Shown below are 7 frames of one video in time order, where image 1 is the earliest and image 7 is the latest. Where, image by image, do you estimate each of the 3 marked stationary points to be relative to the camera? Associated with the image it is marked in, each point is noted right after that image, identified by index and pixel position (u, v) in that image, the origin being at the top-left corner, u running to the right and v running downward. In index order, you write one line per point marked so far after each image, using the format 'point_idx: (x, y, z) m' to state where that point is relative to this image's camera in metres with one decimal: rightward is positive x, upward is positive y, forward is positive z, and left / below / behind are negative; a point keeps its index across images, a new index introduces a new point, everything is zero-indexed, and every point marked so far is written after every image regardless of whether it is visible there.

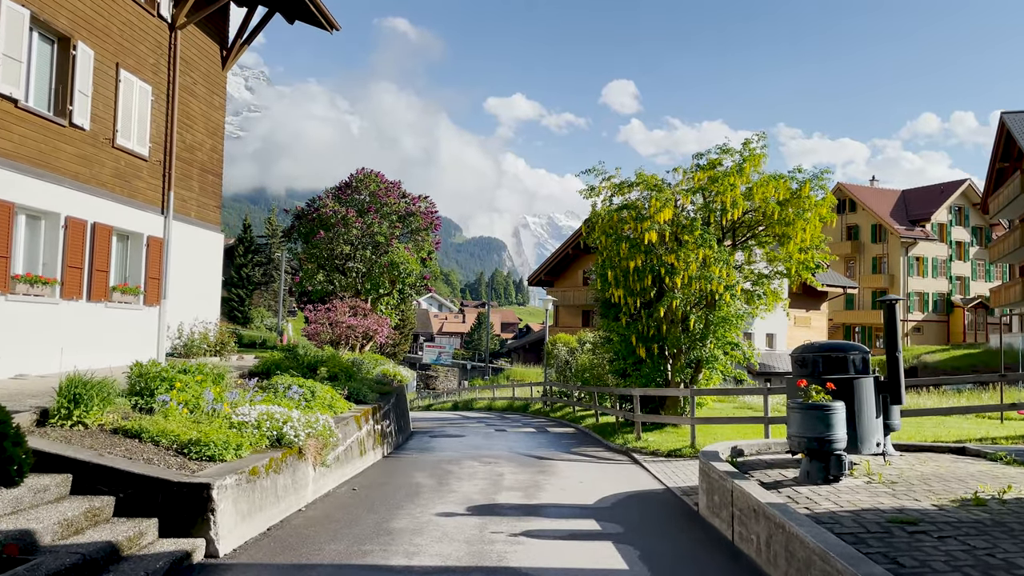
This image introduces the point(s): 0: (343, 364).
0: (-4.0, -1.8, +17.8) m
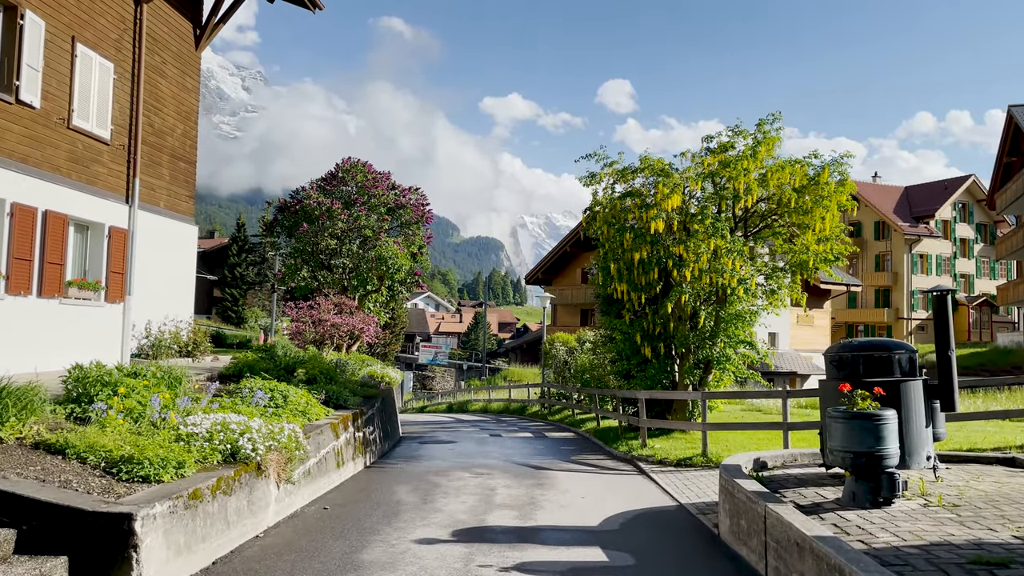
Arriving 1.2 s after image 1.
0: (-4.1, -1.7, +16.5) m
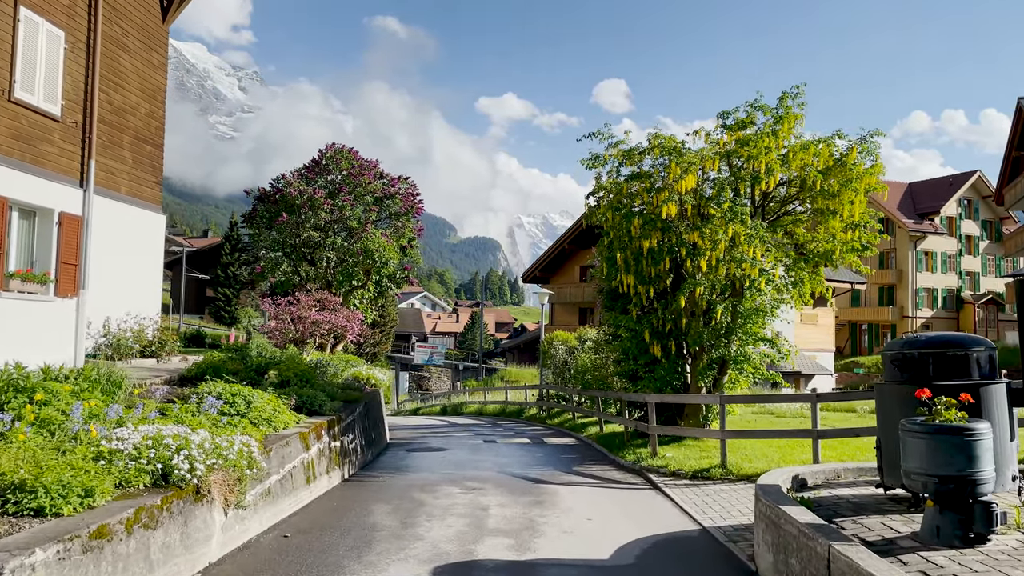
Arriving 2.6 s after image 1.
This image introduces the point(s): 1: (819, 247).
0: (-4.2, -1.5, +15.1) m
1: (+5.5, +0.7, +13.5) m
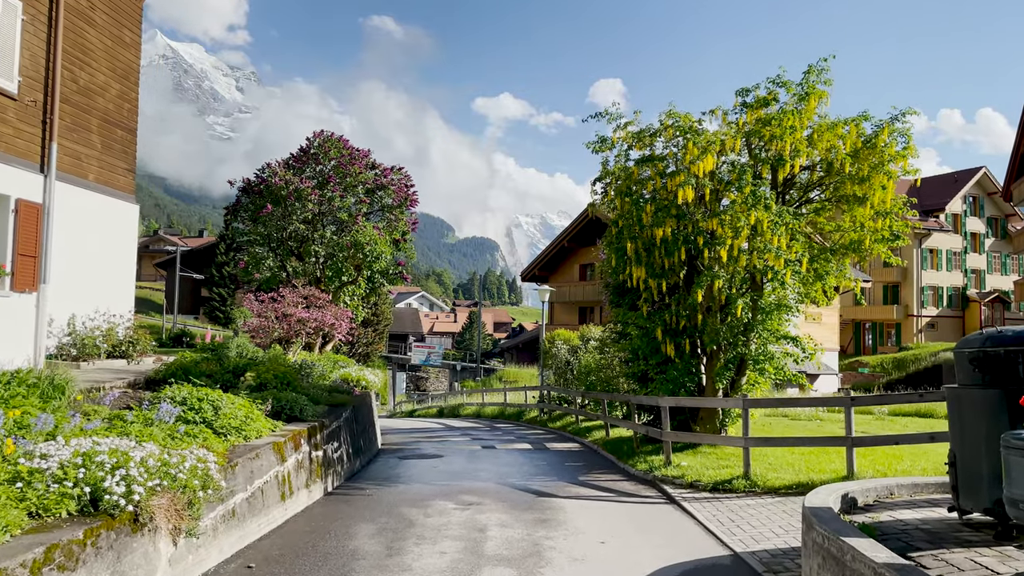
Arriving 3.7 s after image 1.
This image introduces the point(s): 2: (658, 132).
0: (-4.2, -1.4, +13.9) m
1: (+5.5, +0.8, +12.4) m
2: (+2.4, +2.6, +12.4) m
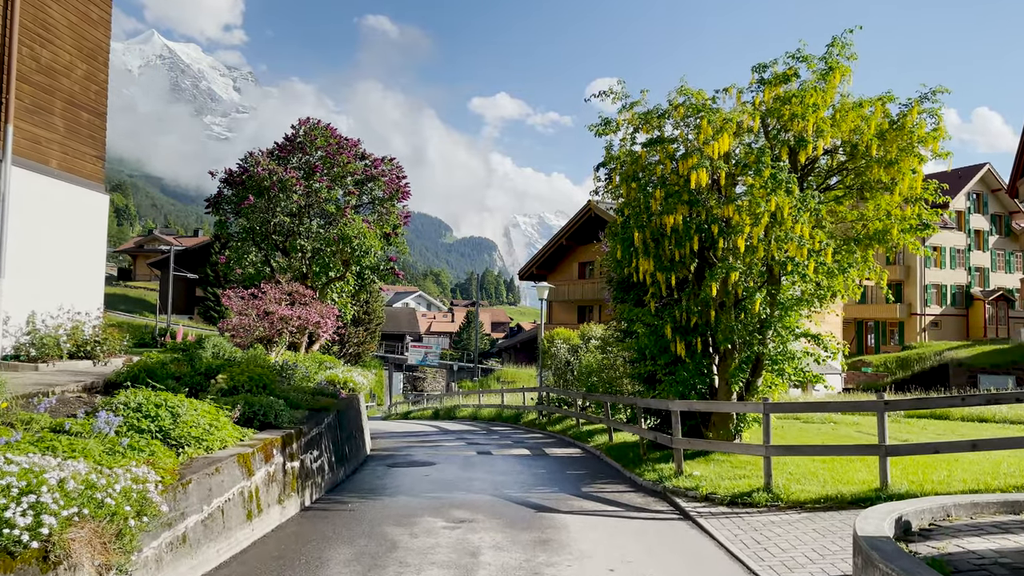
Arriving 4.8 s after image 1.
0: (-4.3, -1.4, +12.9) m
1: (+5.4, +0.9, +11.4) m
2: (+2.3, +2.7, +11.4) m
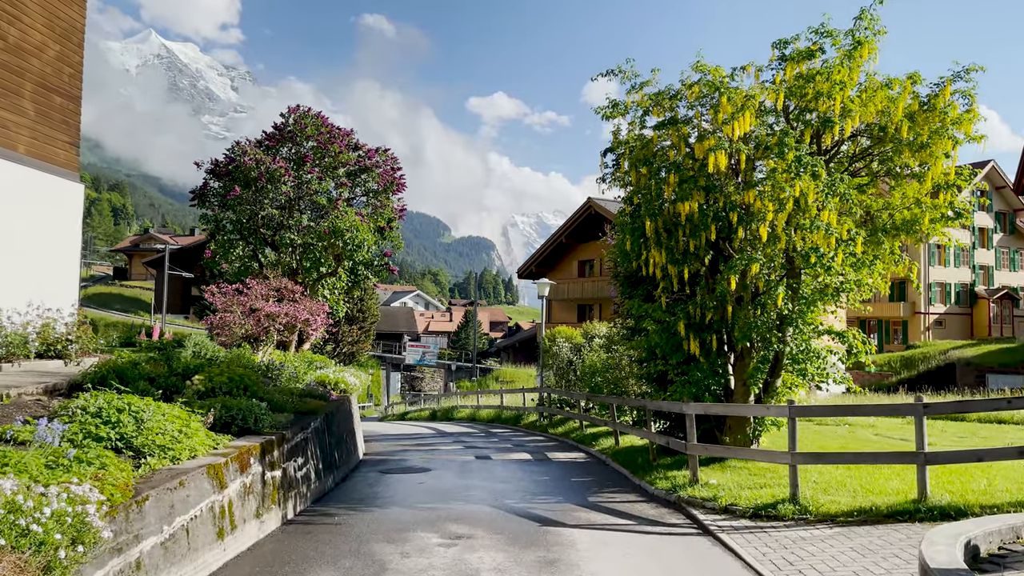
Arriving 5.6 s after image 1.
0: (-4.2, -1.3, +12.1) m
1: (+5.5, +1.0, +10.6) m
2: (+2.3, +2.7, +10.6) m
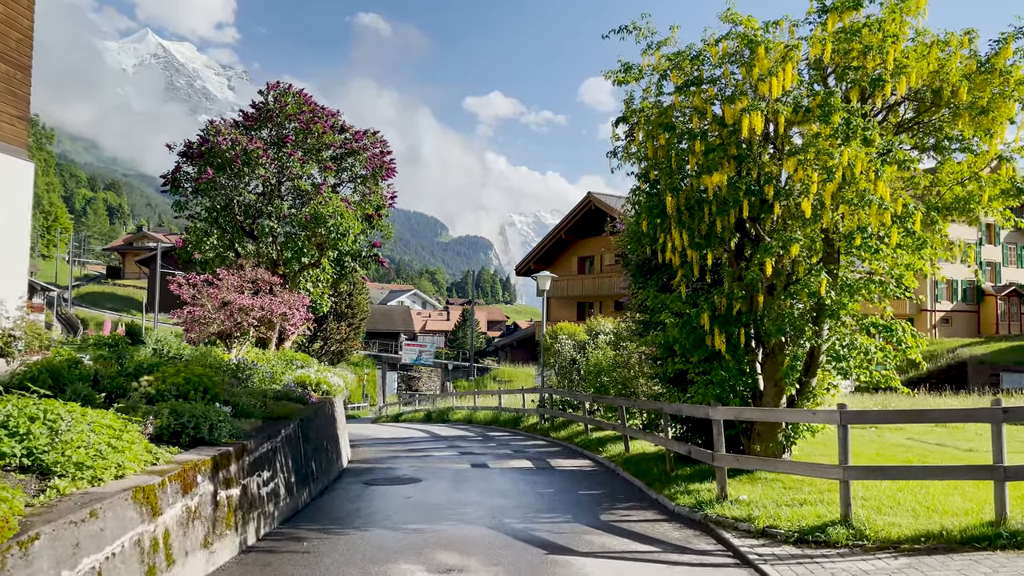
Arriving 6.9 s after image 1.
0: (-4.2, -1.1, +10.7) m
1: (+5.5, +1.2, +9.3) m
2: (+2.3, +2.9, +9.3) m
